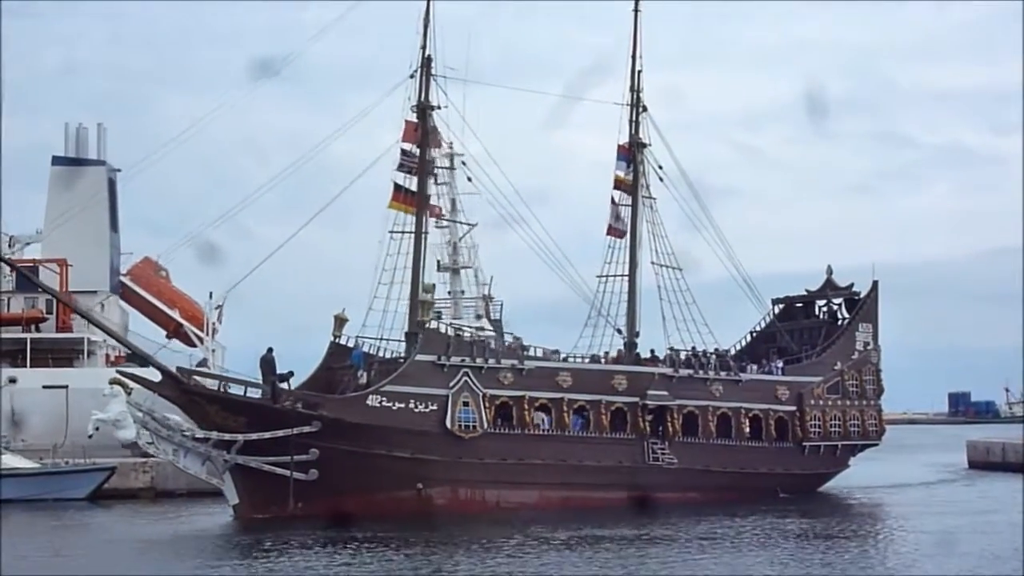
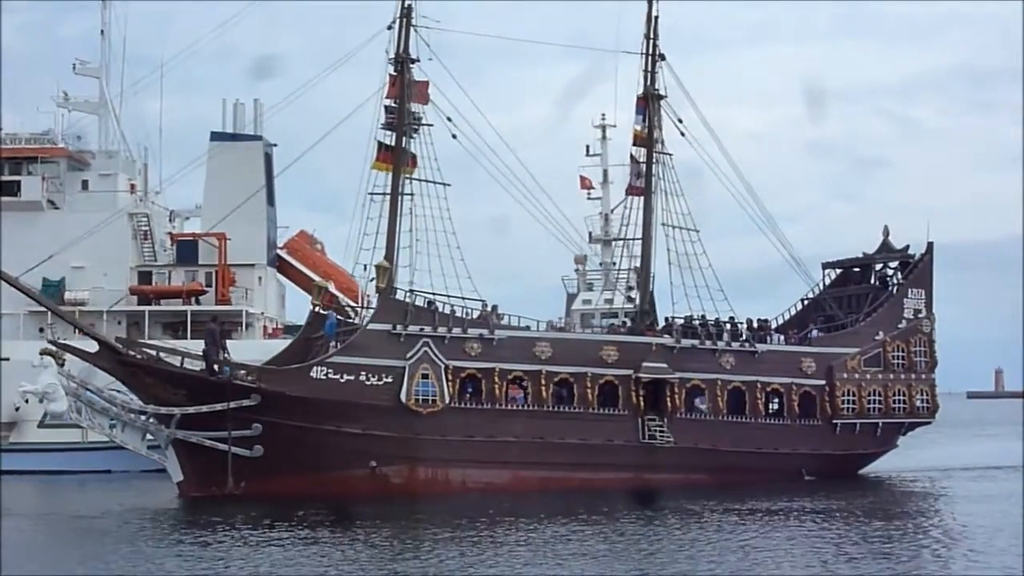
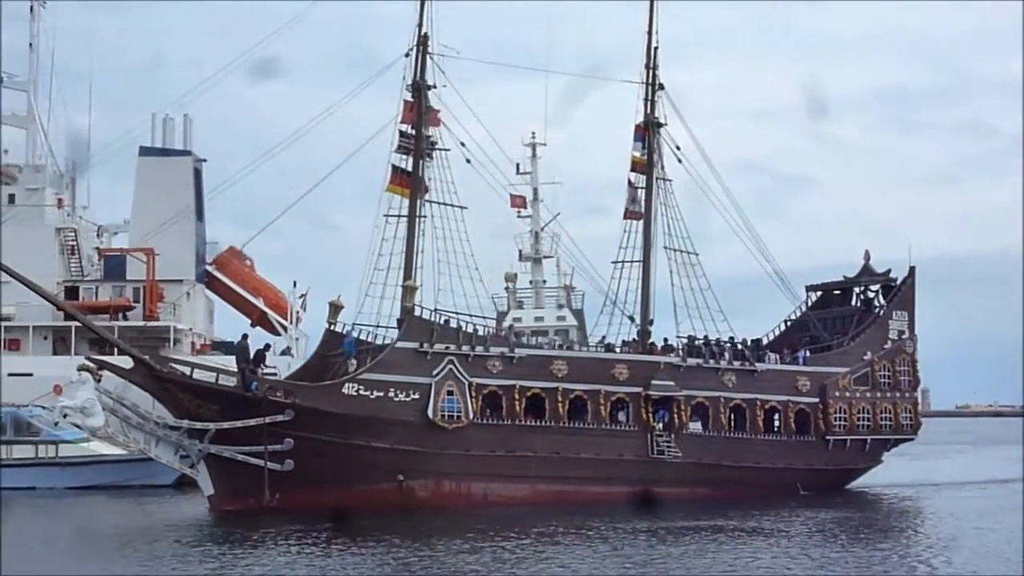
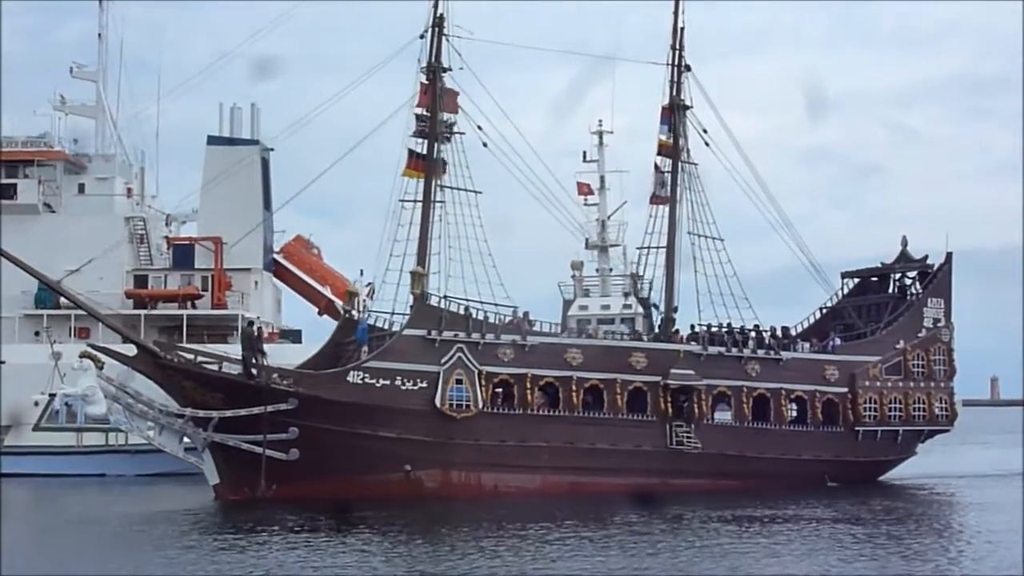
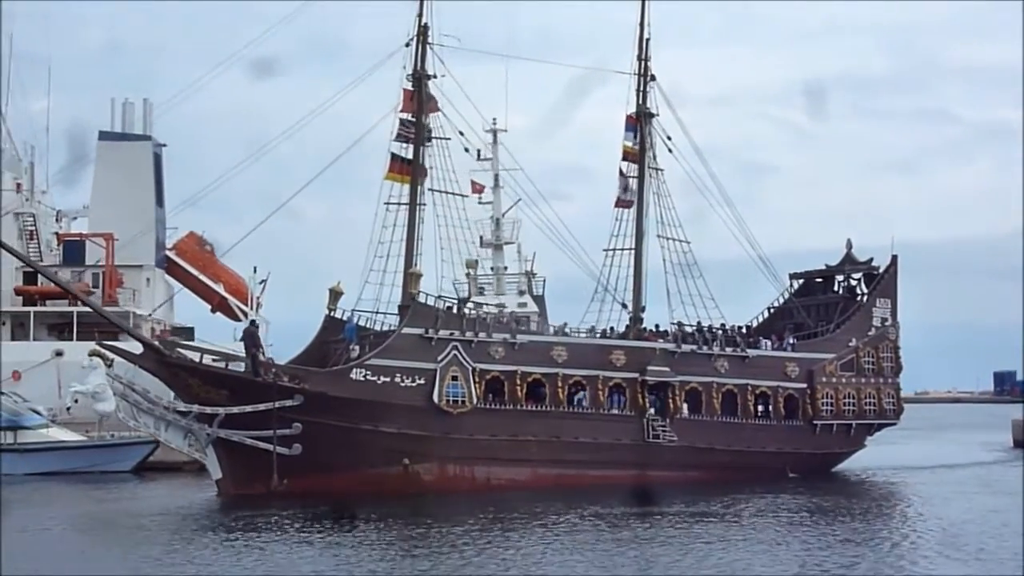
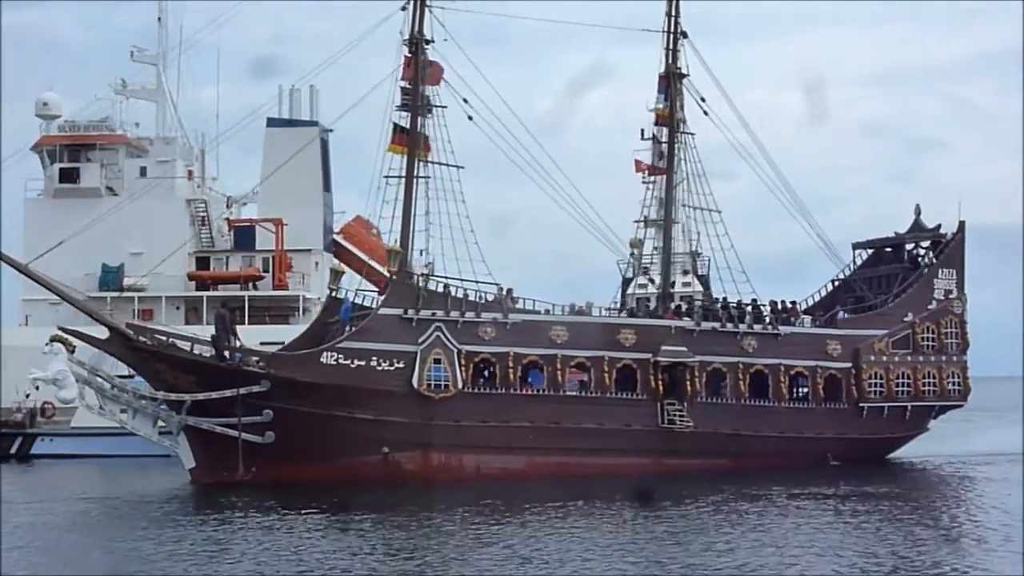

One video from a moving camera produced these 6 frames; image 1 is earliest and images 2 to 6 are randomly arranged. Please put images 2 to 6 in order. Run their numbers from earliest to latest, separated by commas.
5, 3, 4, 2, 6
